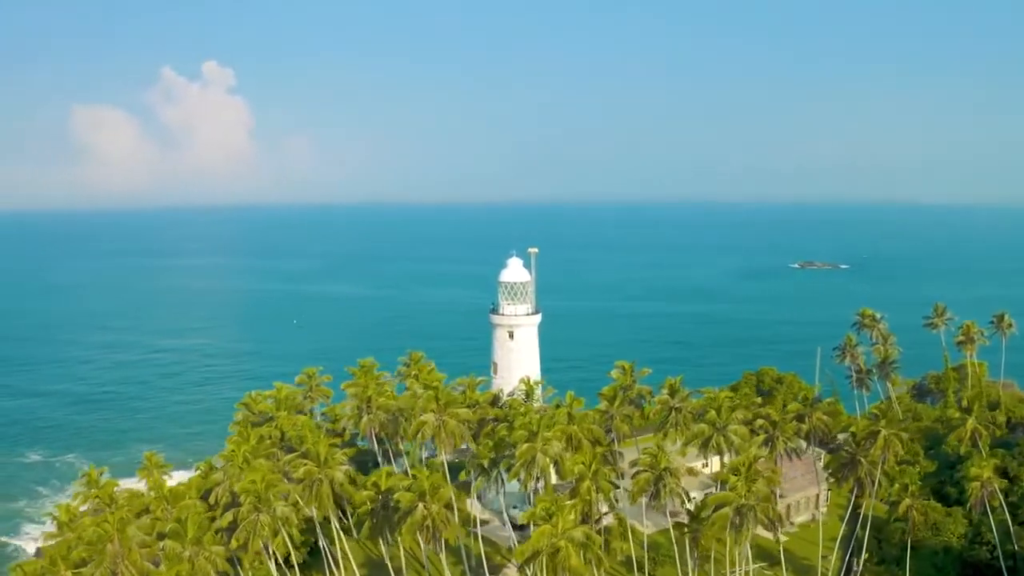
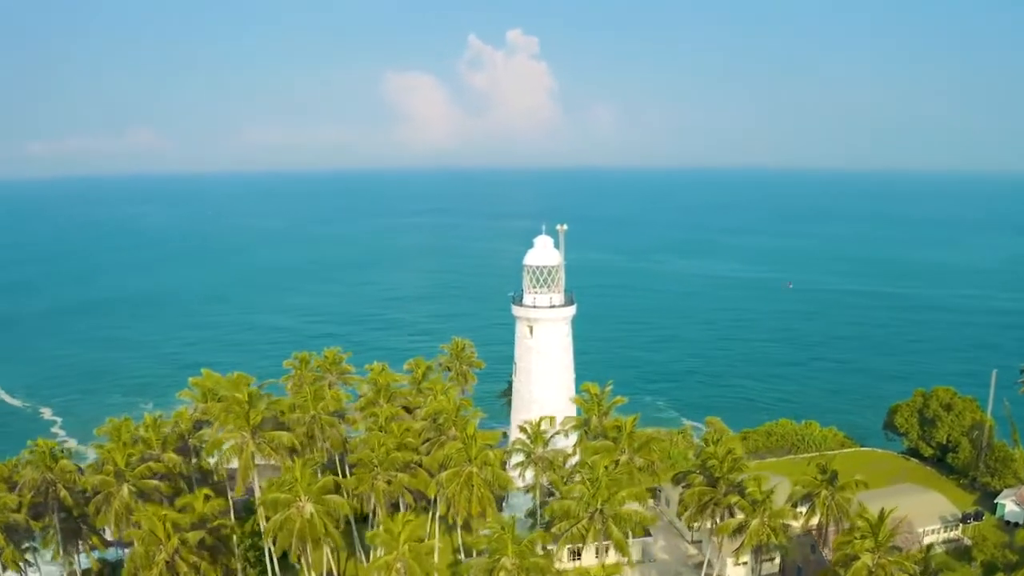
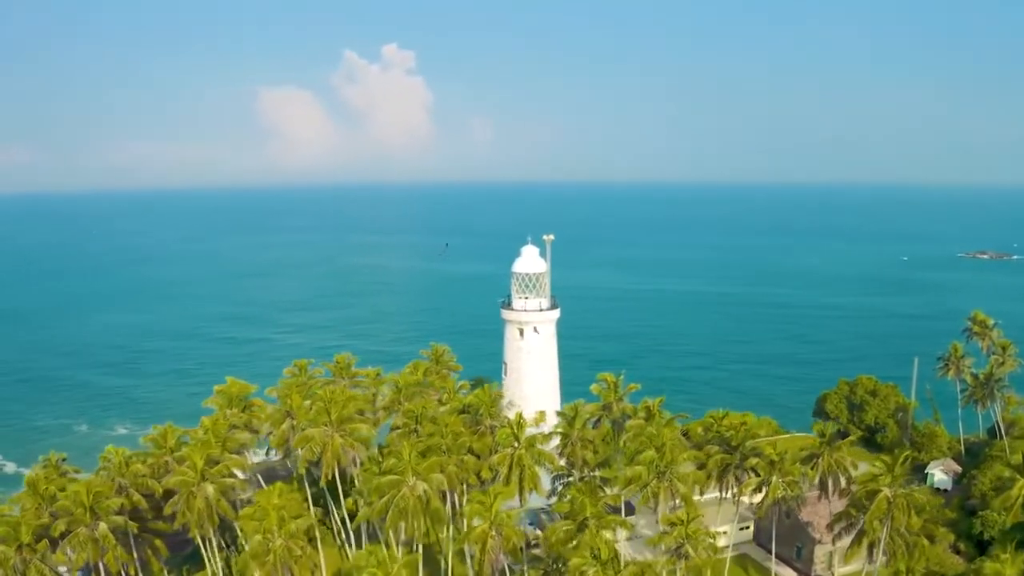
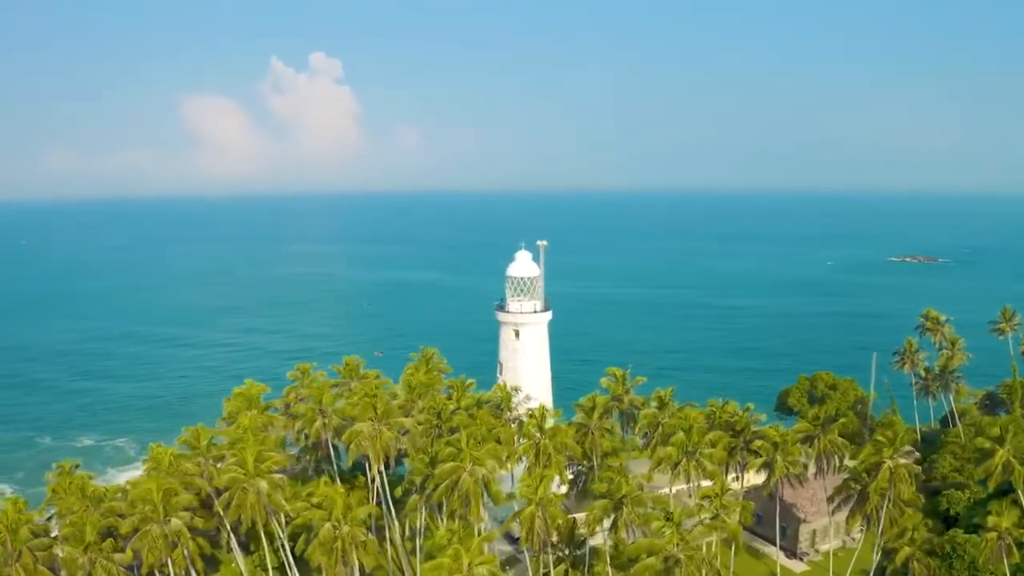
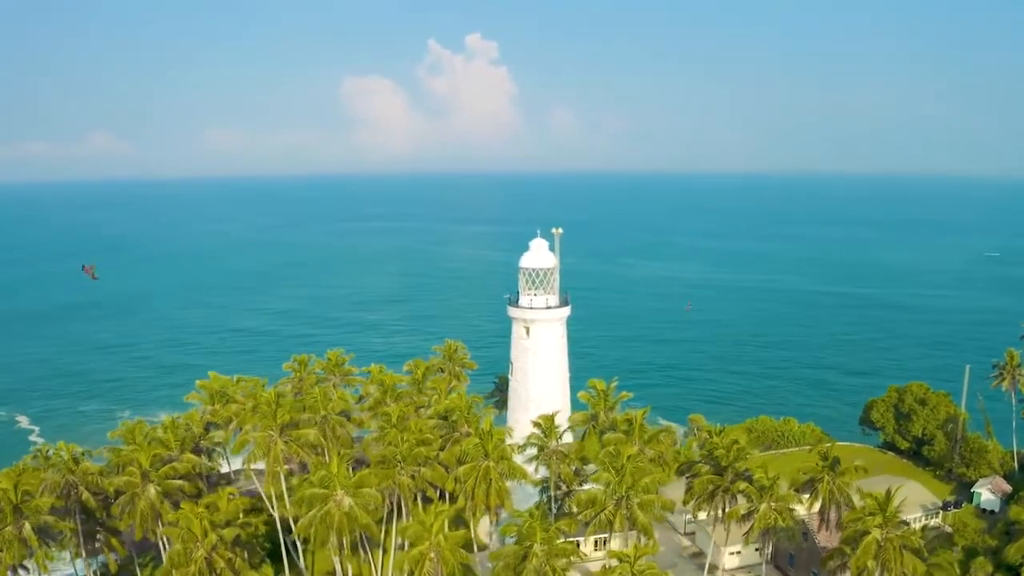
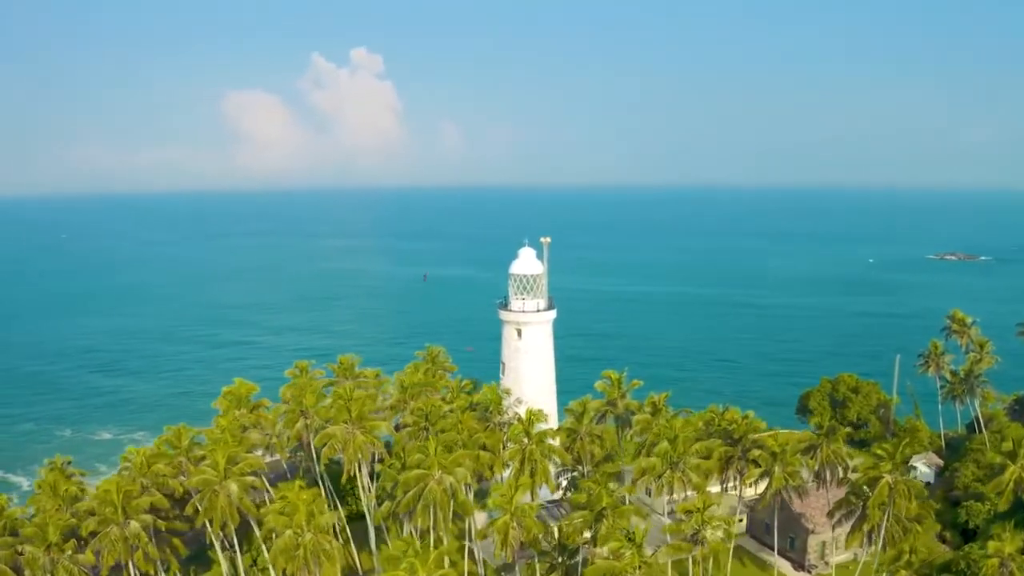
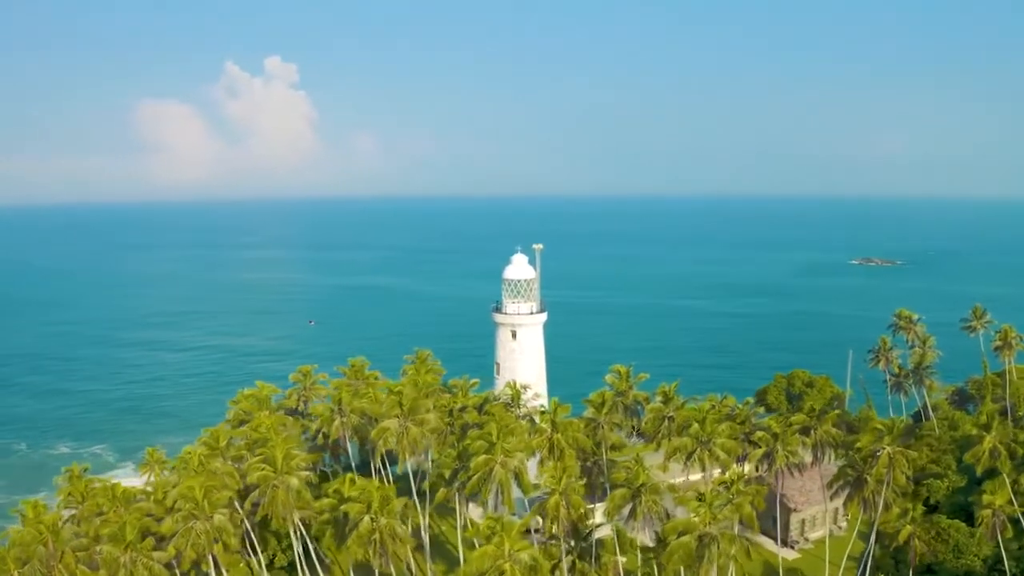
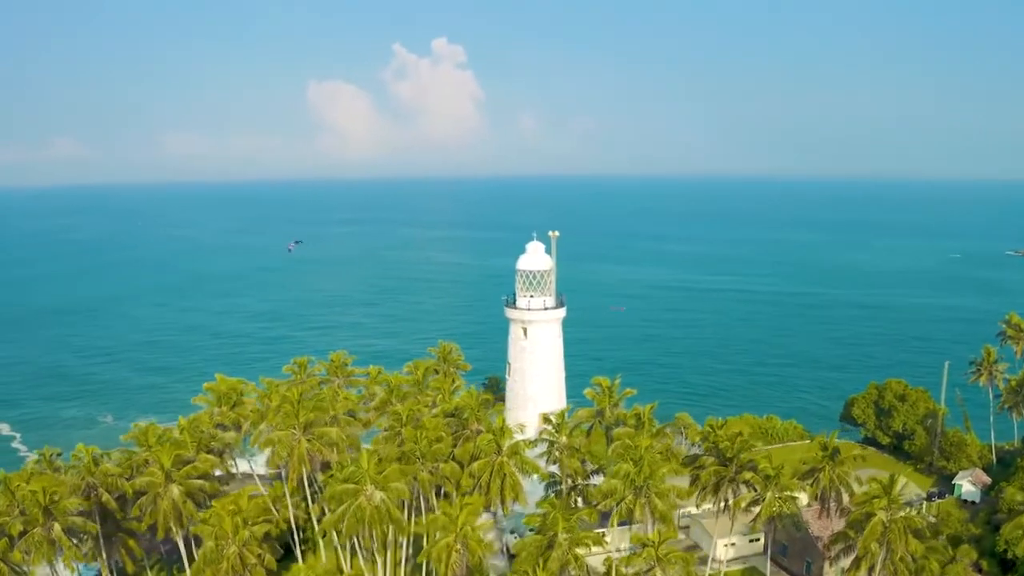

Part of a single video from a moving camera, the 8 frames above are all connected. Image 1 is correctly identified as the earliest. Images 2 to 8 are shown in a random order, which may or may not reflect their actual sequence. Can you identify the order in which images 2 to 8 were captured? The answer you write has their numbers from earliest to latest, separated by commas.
7, 4, 6, 3, 8, 5, 2
